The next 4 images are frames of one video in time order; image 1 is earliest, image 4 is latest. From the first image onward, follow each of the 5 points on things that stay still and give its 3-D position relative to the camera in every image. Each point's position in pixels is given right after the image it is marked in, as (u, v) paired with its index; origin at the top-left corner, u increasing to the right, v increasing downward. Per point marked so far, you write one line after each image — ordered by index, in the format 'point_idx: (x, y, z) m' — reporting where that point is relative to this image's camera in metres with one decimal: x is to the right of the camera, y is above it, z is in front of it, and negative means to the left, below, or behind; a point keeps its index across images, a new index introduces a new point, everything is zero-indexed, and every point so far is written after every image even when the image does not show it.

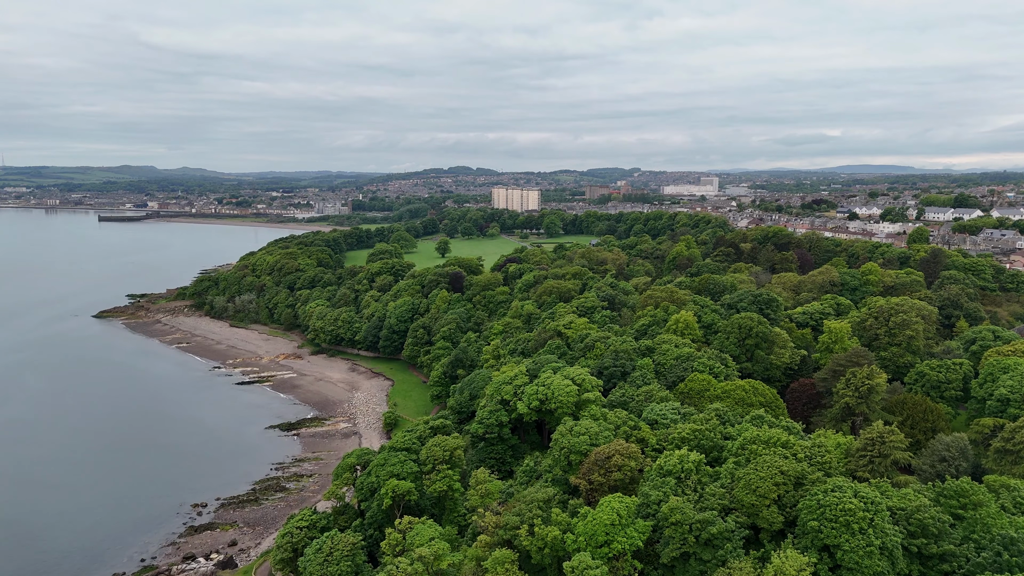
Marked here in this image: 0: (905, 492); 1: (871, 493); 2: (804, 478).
0: (+13.0, -6.7, +19.2) m
1: (+11.3, -6.5, +18.4) m
2: (+10.0, -6.5, +19.9) m
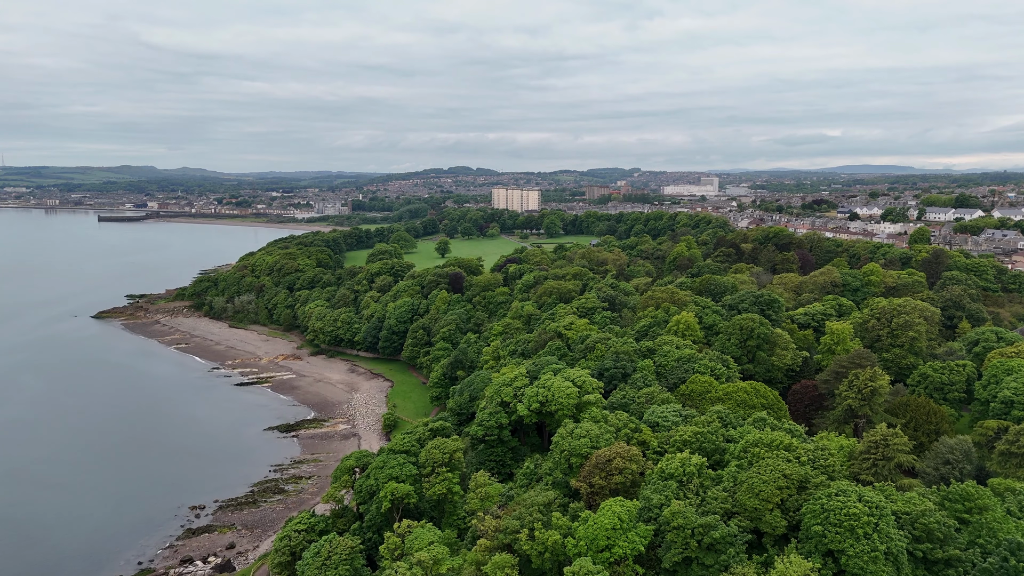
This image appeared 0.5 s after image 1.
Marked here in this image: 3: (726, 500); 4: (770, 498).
0: (+13.0, -6.8, +19.0) m
1: (+11.3, -6.5, +18.2) m
2: (+10.0, -6.6, +19.7) m
3: (+7.2, -7.2, +19.8) m
4: (+8.4, -6.9, +19.0) m
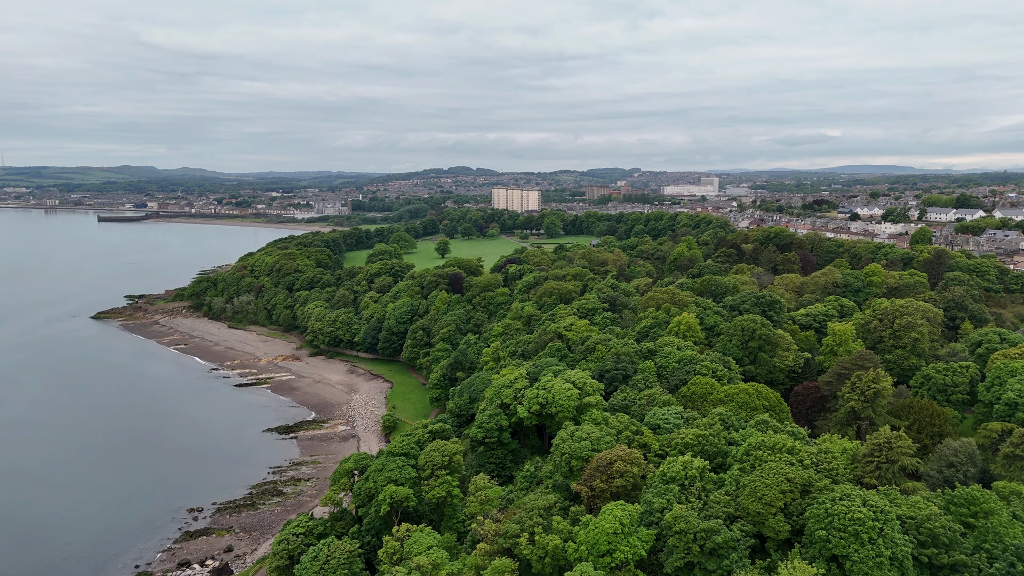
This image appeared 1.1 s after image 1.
0: (+13.0, -6.8, +18.8) m
1: (+11.3, -6.6, +17.9) m
2: (+10.0, -6.6, +19.5) m
3: (+7.2, -7.2, +19.5) m
4: (+8.4, -6.9, +18.8) m
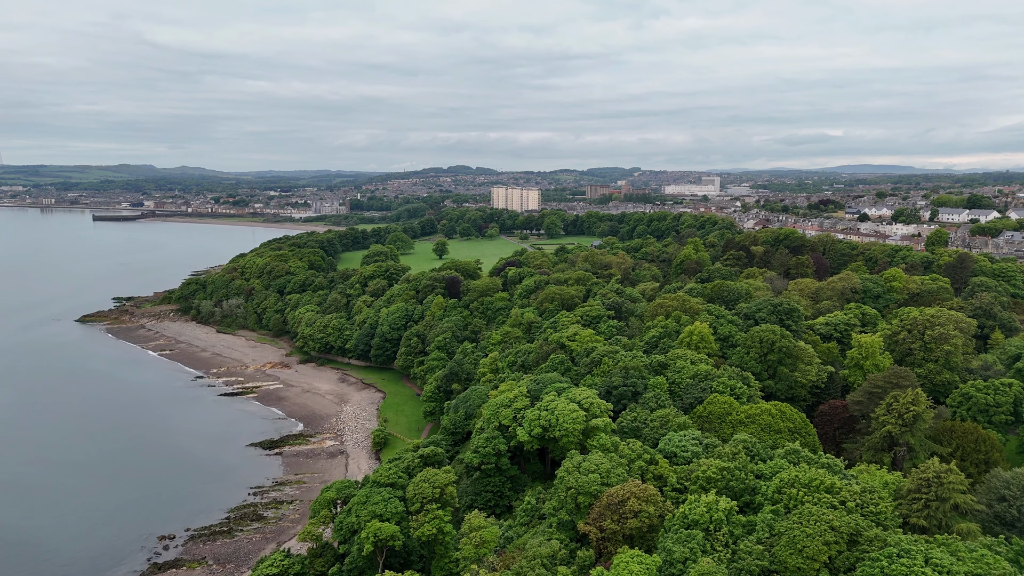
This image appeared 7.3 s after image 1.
0: (+13.0, -7.3, +16.1) m
1: (+11.3, -7.0, +15.3) m
2: (+10.0, -7.1, +16.8) m
3: (+7.2, -7.7, +16.9) m
4: (+8.4, -7.4, +16.1) m
